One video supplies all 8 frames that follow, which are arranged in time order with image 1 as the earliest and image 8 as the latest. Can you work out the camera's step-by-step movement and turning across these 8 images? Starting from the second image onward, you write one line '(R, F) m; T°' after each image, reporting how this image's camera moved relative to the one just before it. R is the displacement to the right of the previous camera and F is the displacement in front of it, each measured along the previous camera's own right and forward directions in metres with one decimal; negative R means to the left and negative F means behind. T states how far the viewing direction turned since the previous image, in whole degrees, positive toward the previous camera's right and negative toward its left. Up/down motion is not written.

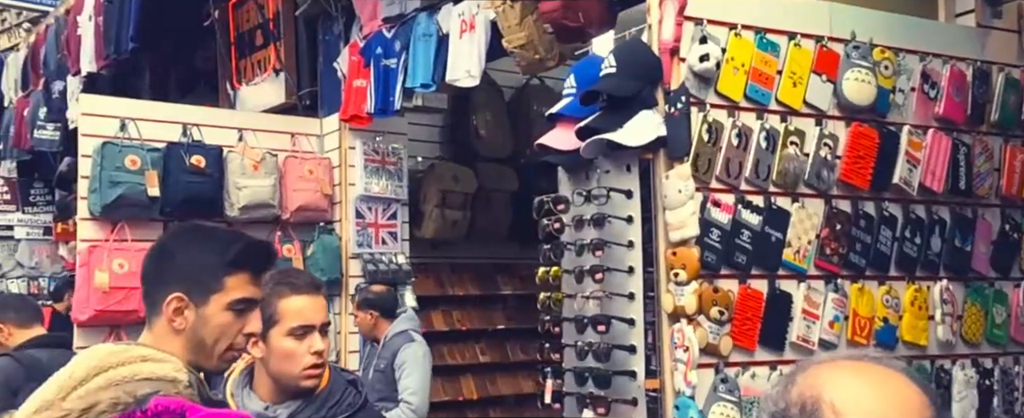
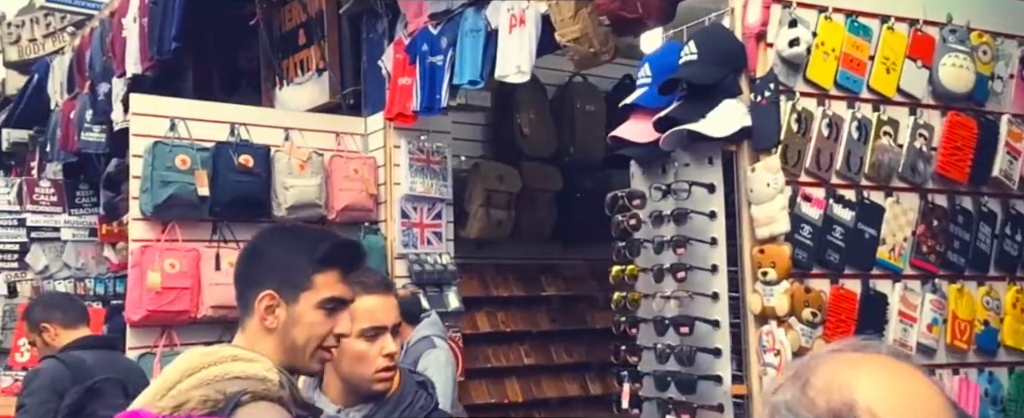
(-0.1, +0.1) m; -2°
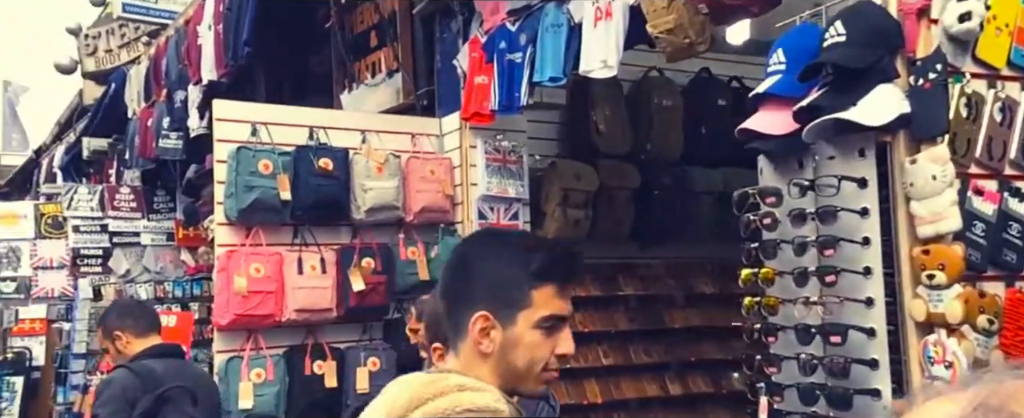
(-0.1, +0.1) m; -4°
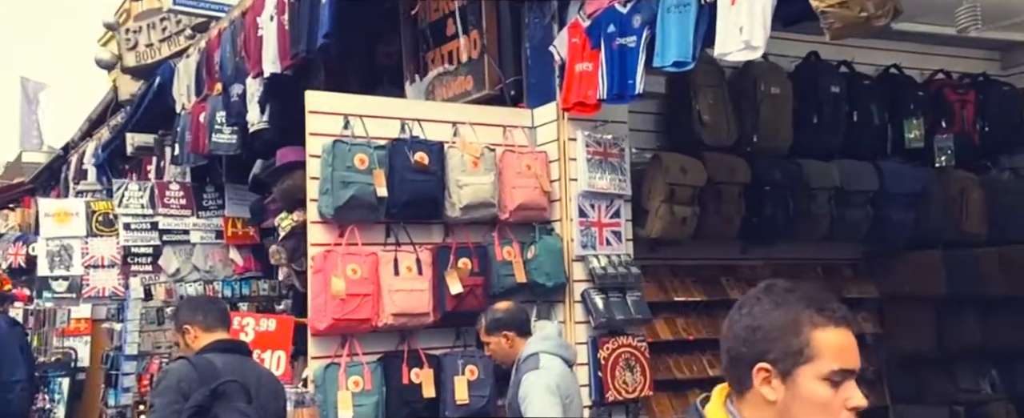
(-0.4, +0.3) m; -1°
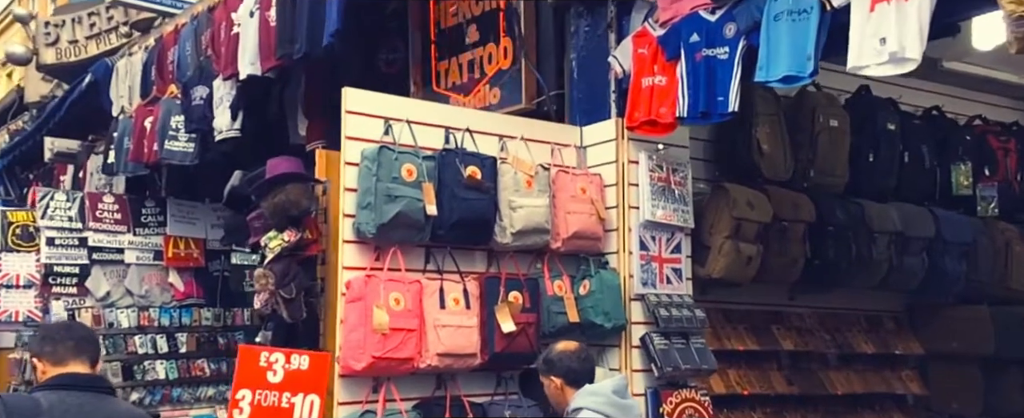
(-0.6, +0.6) m; +6°
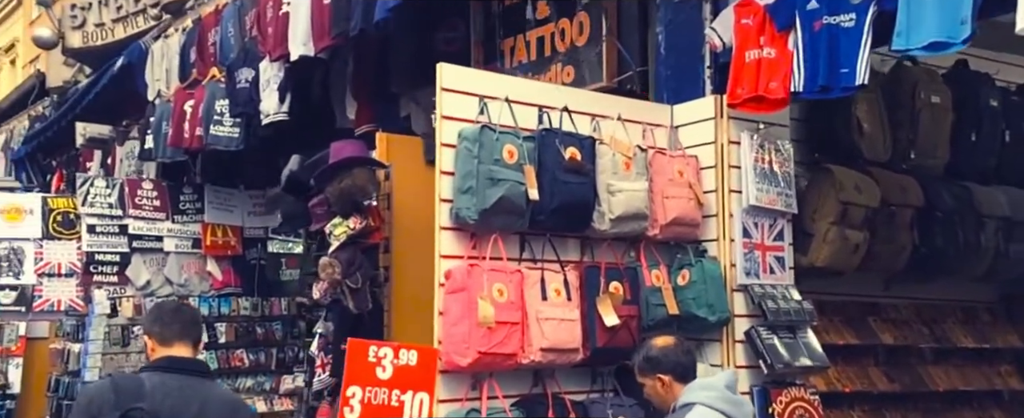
(-0.3, +0.2) m; 0°
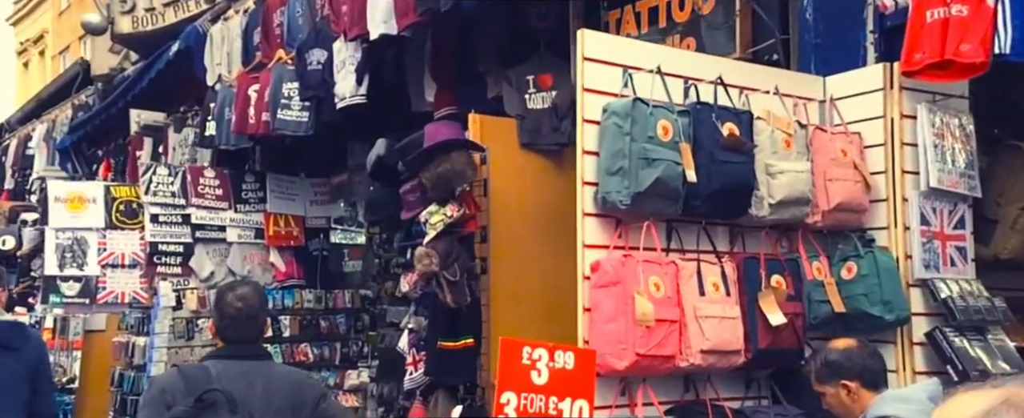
(-0.4, +0.4) m; -2°
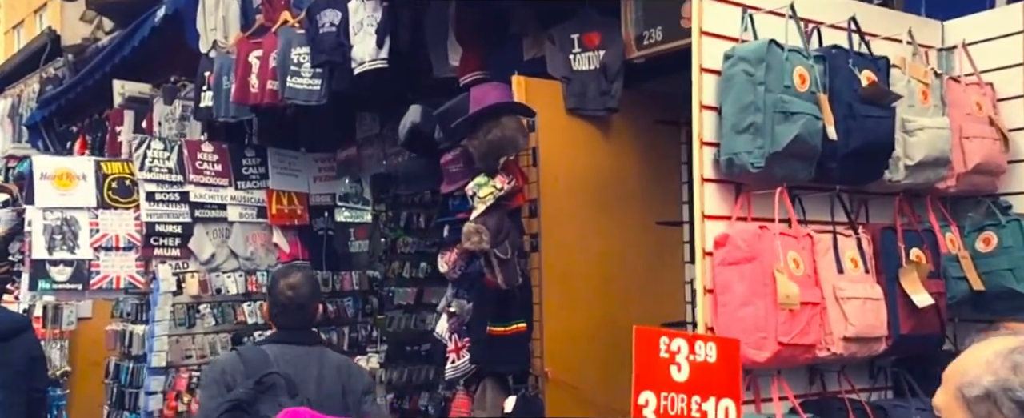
(-0.4, +0.5) m; +2°
